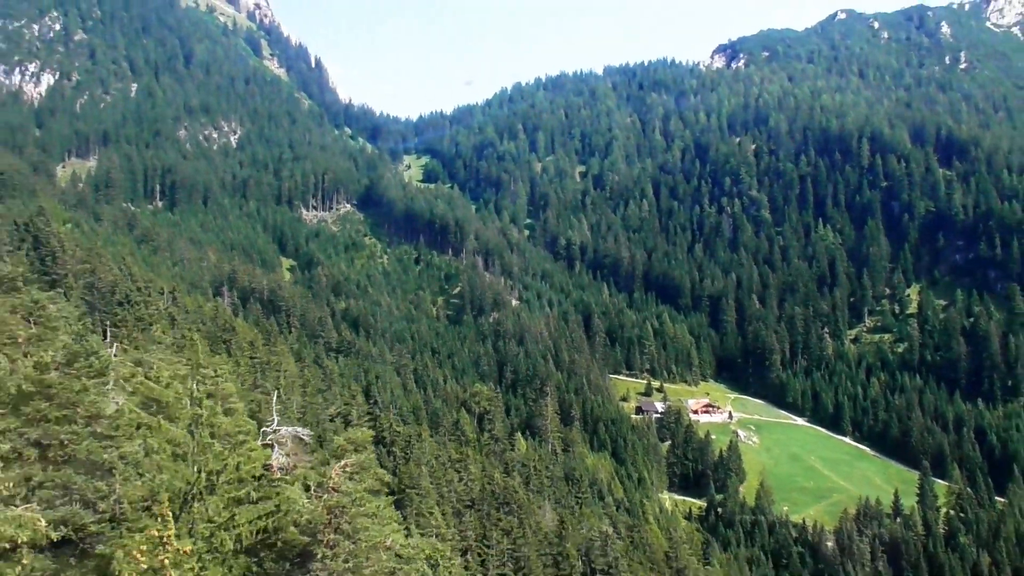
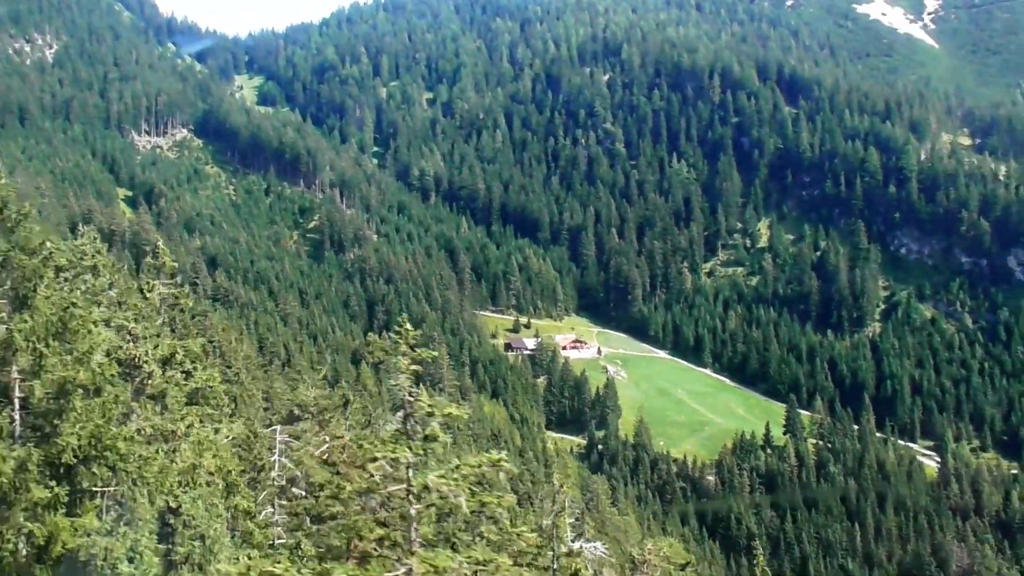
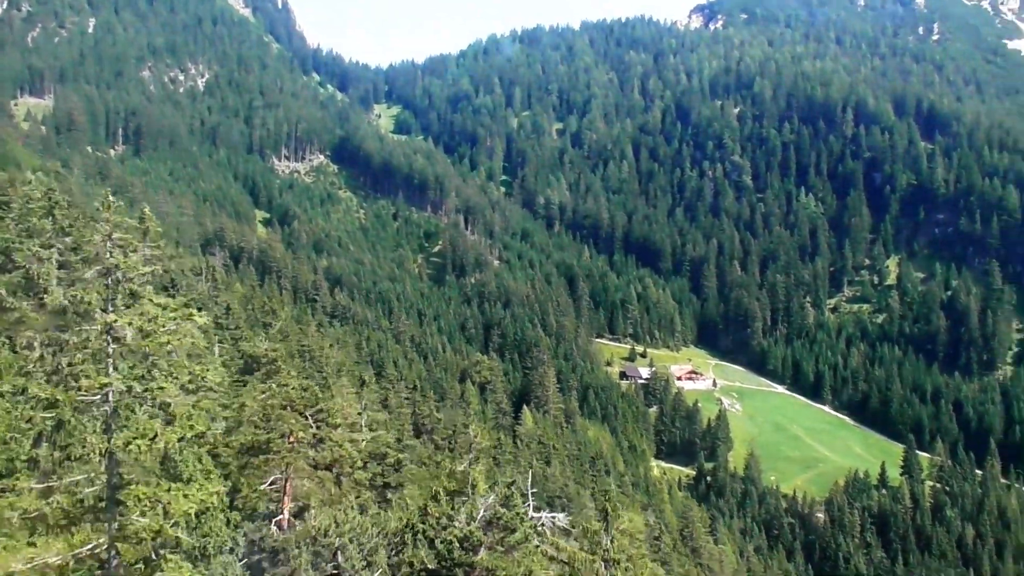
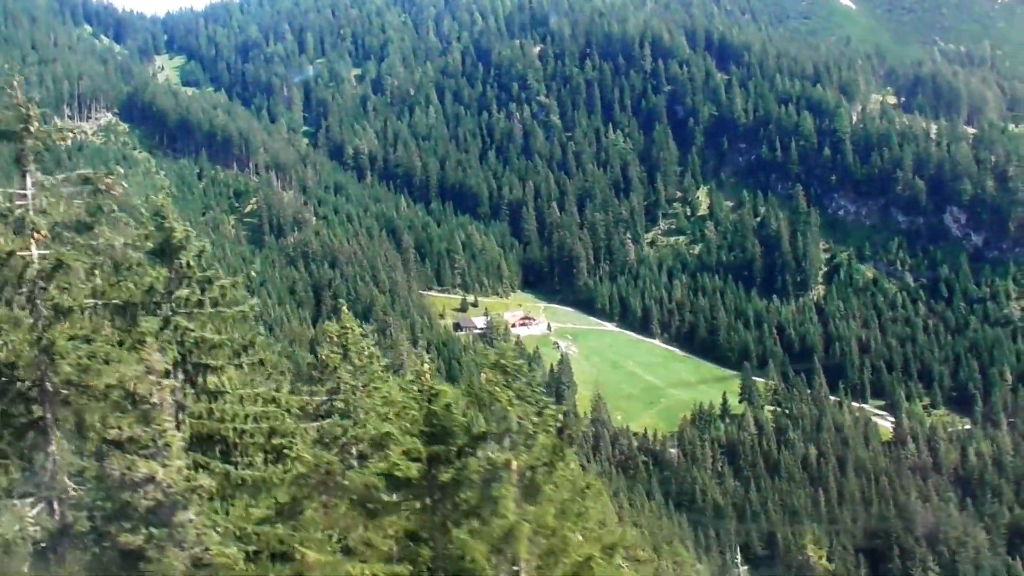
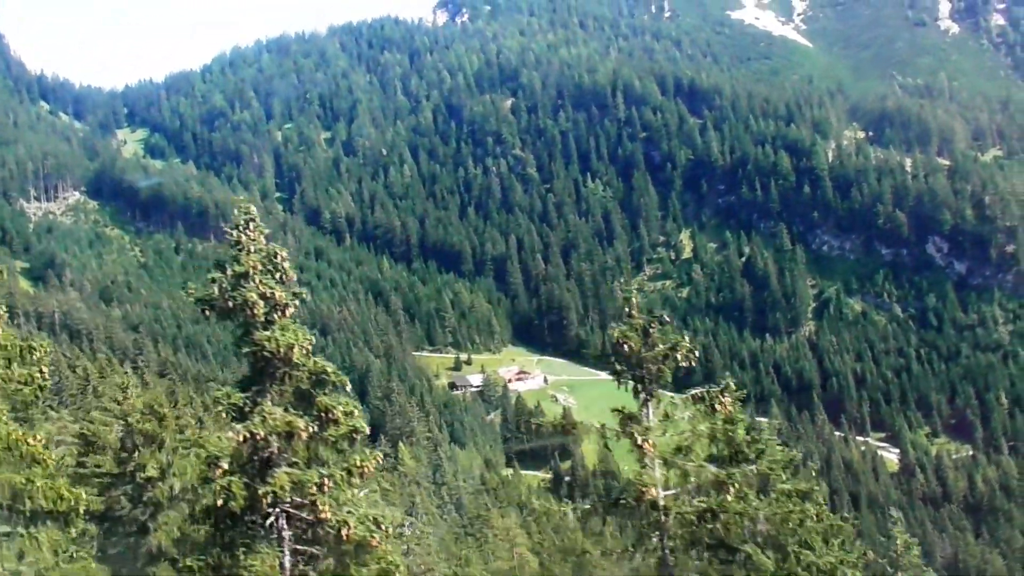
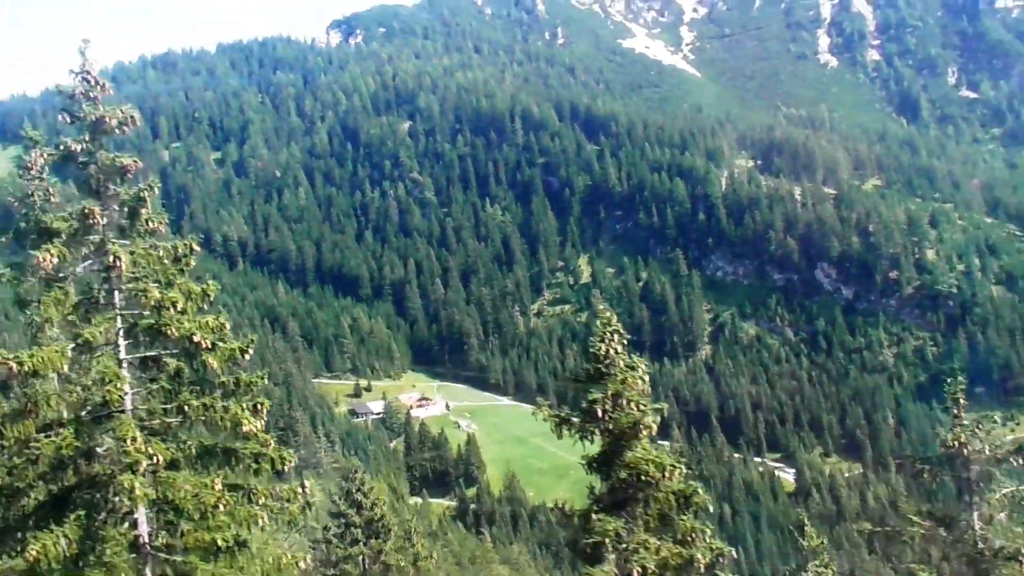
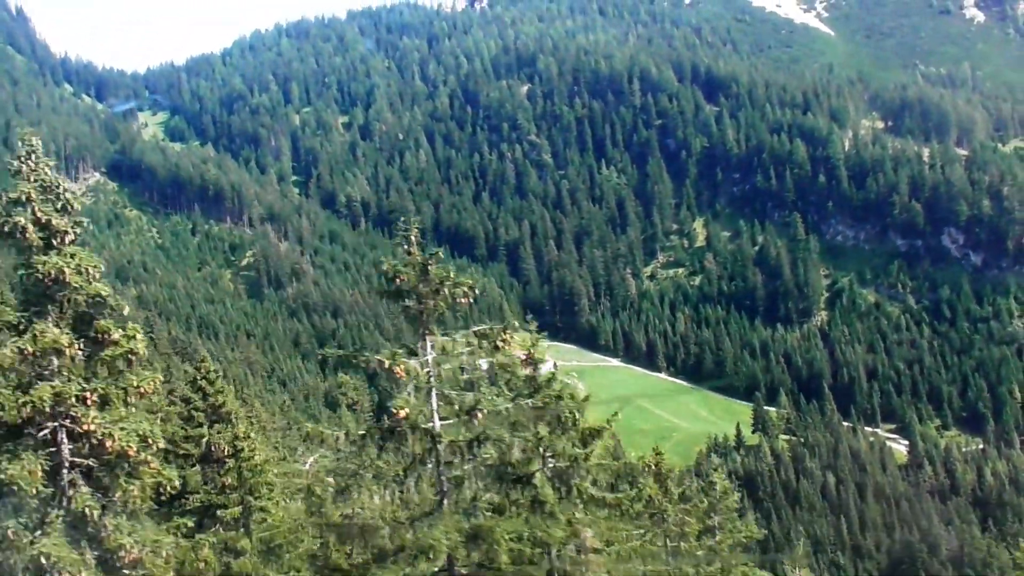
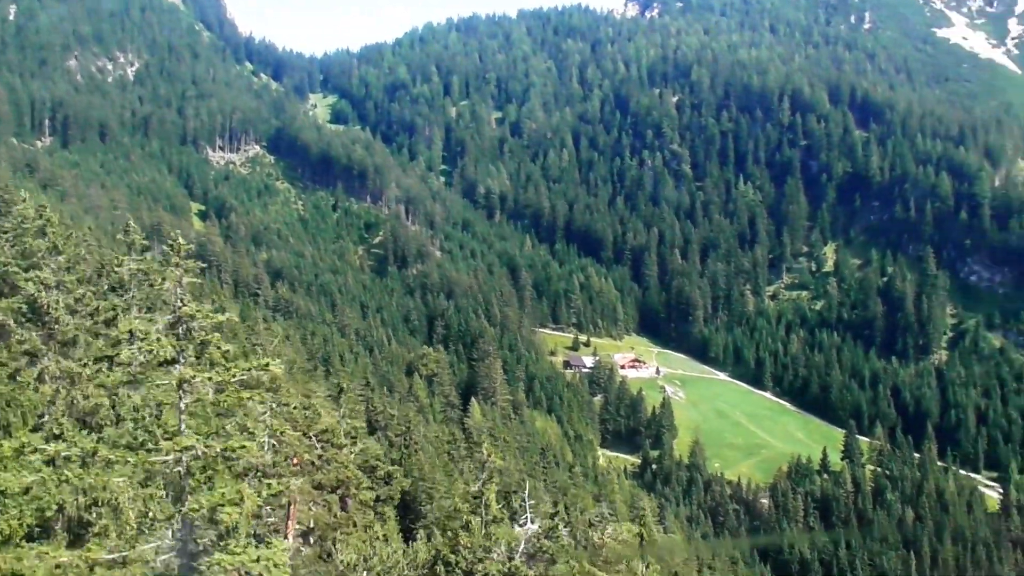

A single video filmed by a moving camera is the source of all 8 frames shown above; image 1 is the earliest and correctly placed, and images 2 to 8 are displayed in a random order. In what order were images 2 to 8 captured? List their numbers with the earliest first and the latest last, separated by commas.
3, 8, 2, 4, 7, 5, 6
